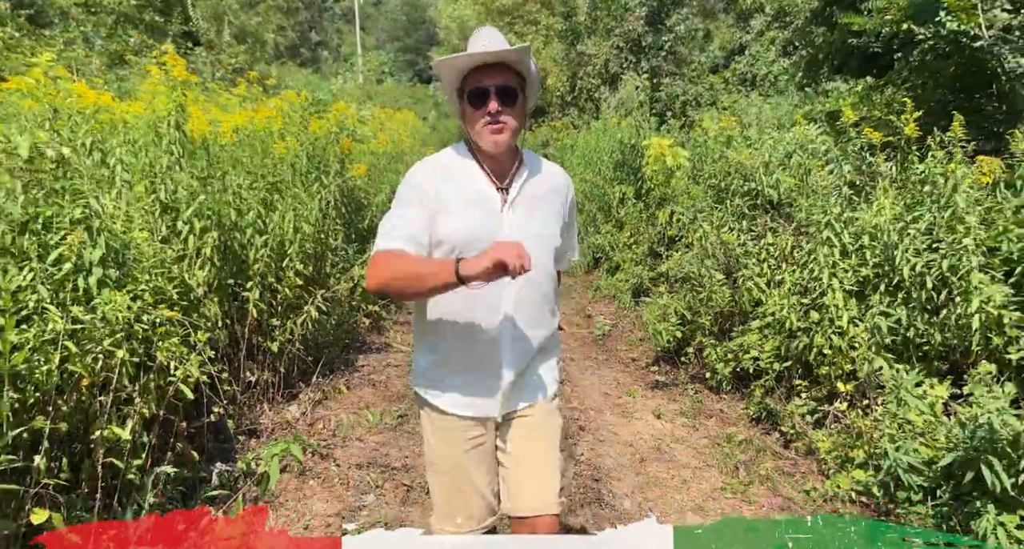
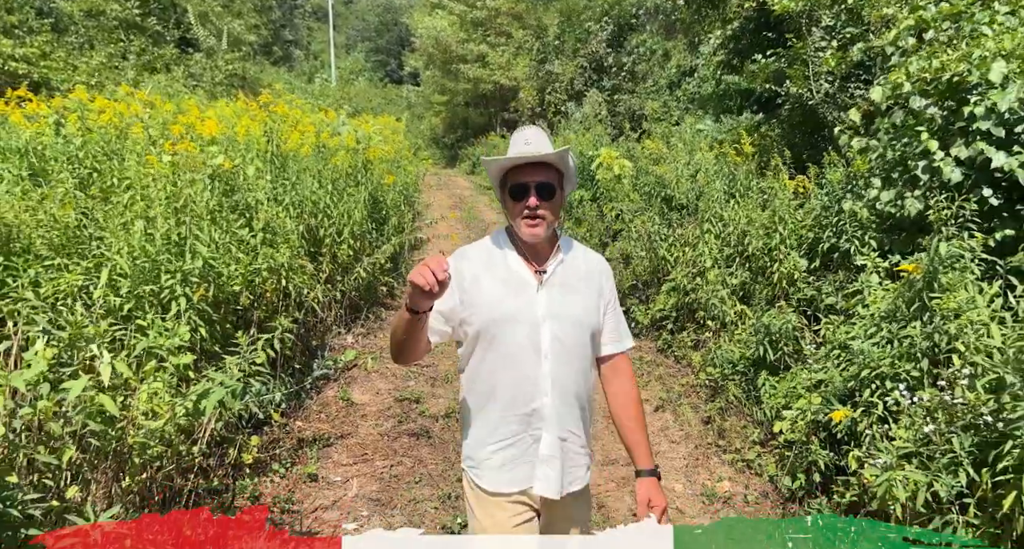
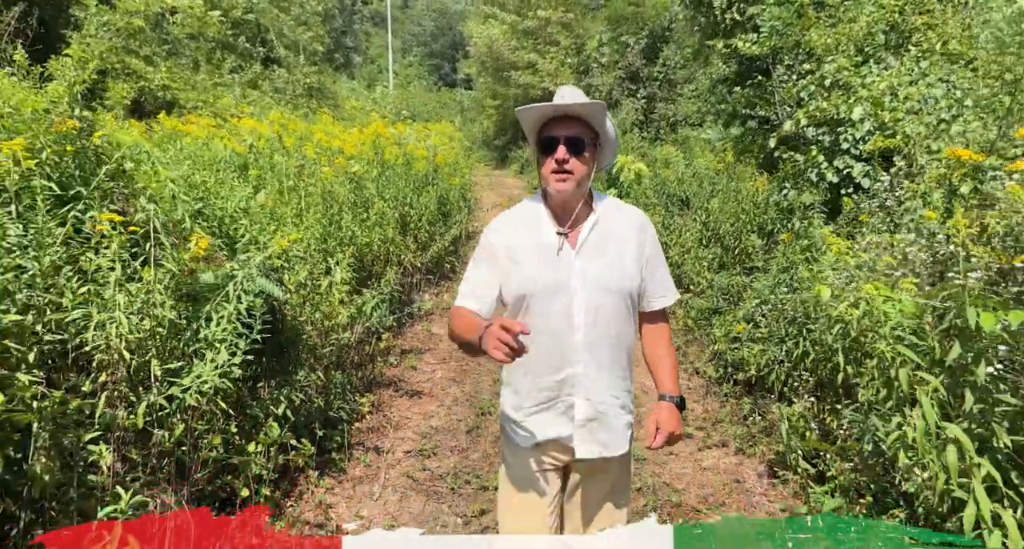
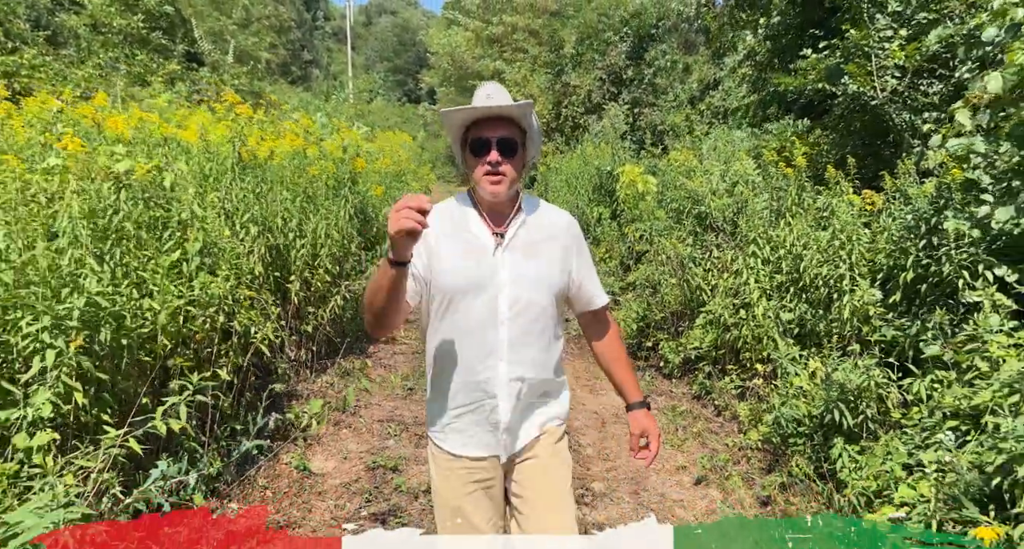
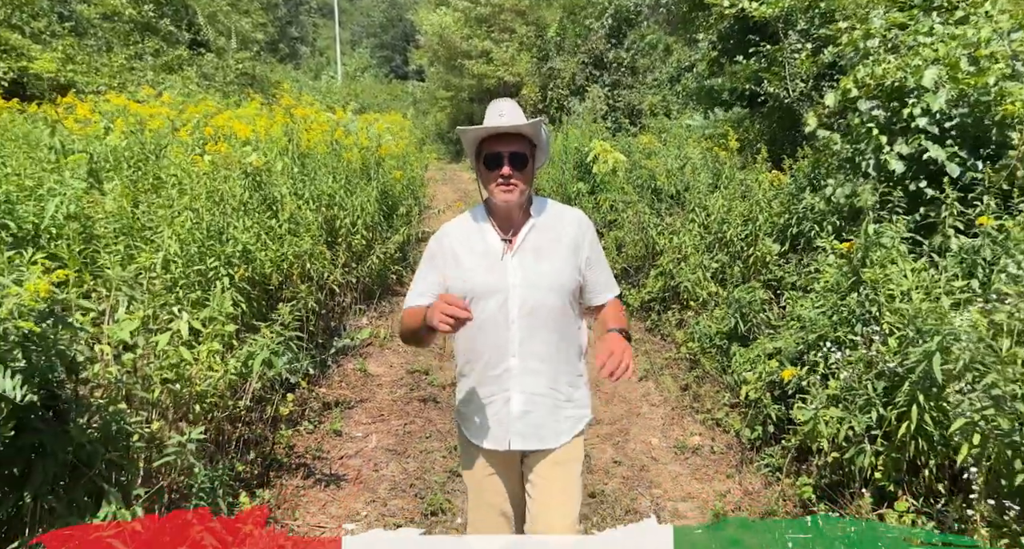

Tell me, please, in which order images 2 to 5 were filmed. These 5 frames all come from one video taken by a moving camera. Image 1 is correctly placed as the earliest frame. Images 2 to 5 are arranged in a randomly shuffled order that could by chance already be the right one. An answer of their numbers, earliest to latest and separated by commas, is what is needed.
4, 2, 5, 3
